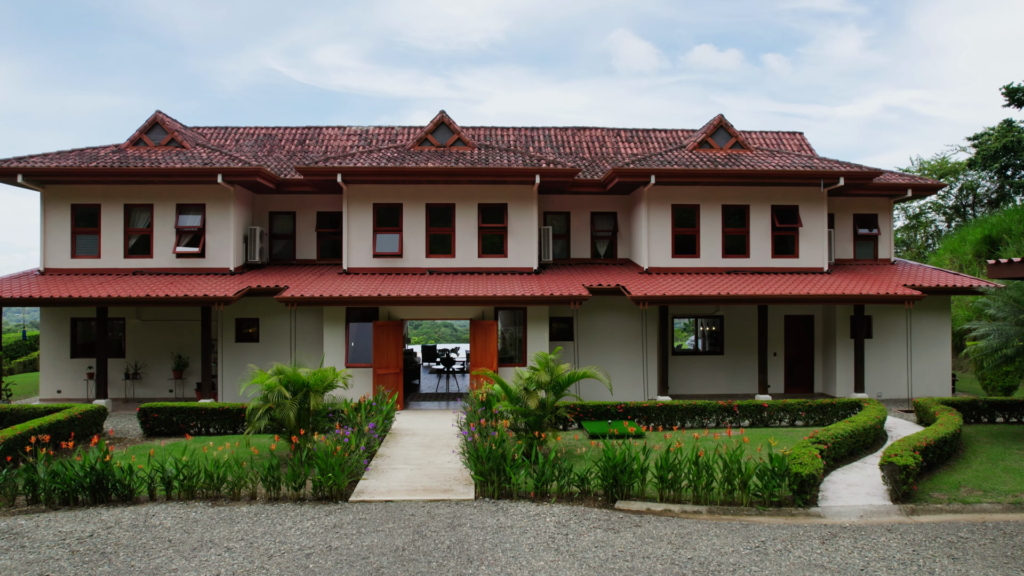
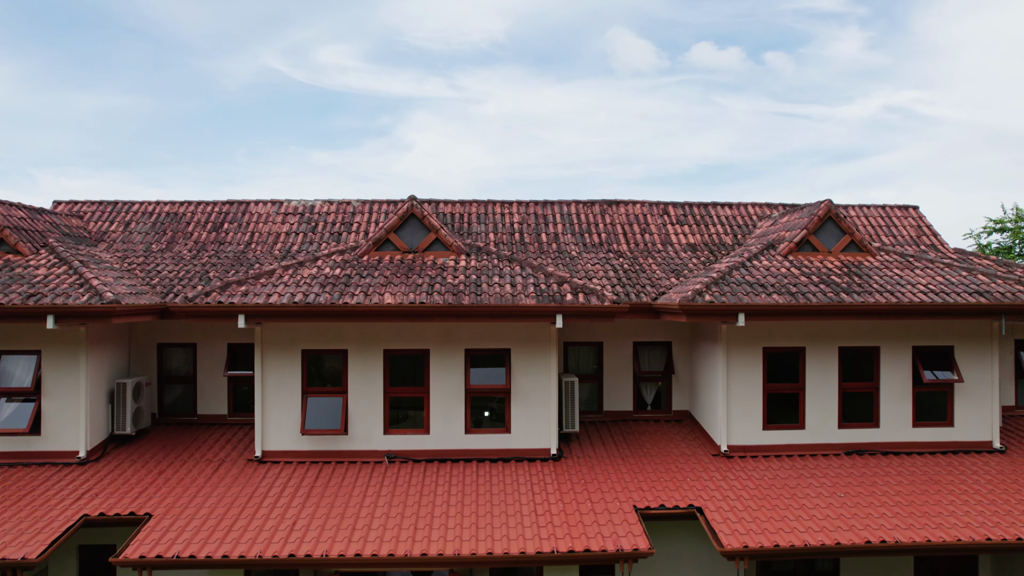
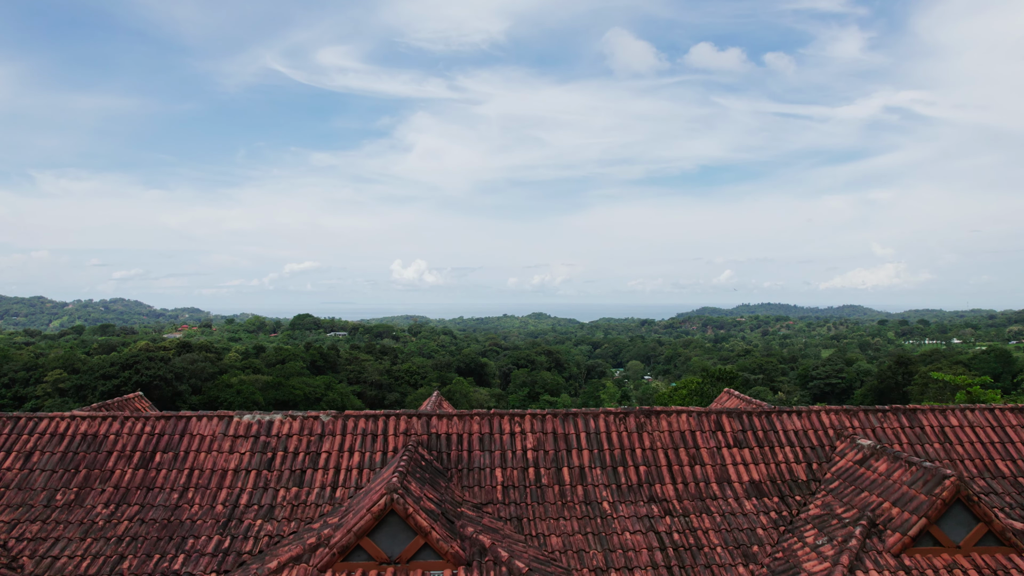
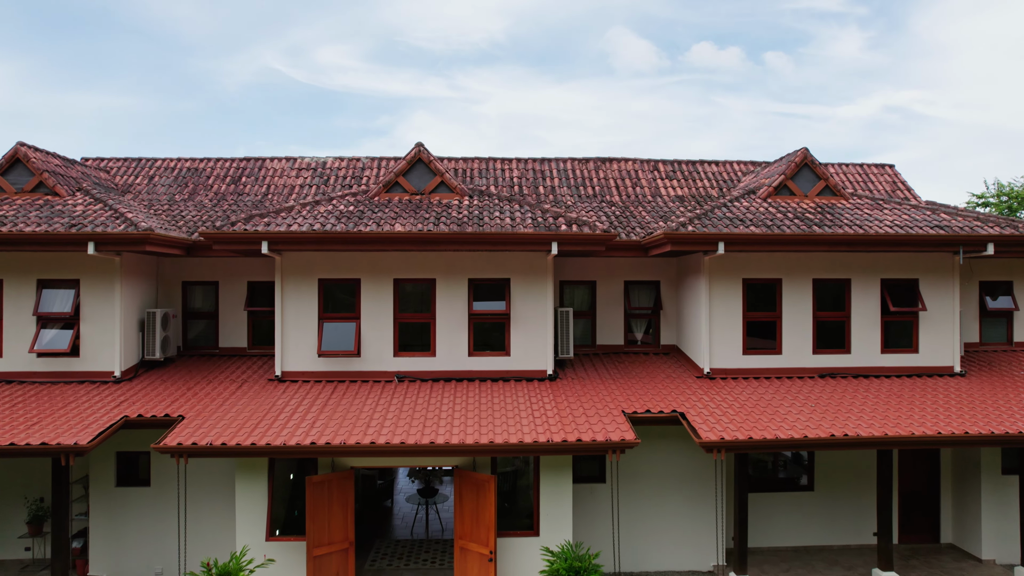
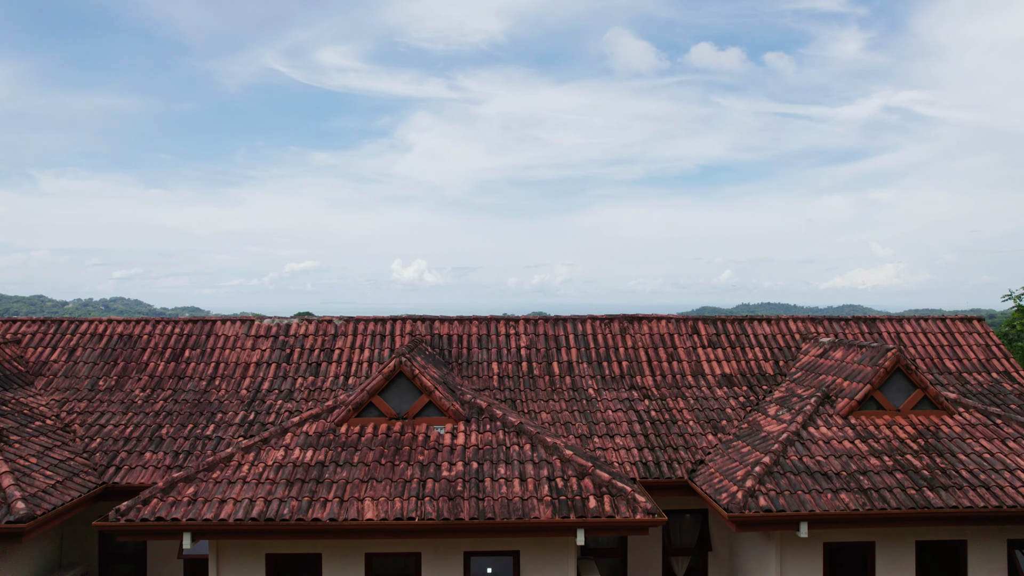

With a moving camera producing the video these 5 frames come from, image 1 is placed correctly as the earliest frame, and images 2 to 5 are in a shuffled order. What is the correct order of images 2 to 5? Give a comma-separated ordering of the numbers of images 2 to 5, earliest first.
4, 2, 5, 3
